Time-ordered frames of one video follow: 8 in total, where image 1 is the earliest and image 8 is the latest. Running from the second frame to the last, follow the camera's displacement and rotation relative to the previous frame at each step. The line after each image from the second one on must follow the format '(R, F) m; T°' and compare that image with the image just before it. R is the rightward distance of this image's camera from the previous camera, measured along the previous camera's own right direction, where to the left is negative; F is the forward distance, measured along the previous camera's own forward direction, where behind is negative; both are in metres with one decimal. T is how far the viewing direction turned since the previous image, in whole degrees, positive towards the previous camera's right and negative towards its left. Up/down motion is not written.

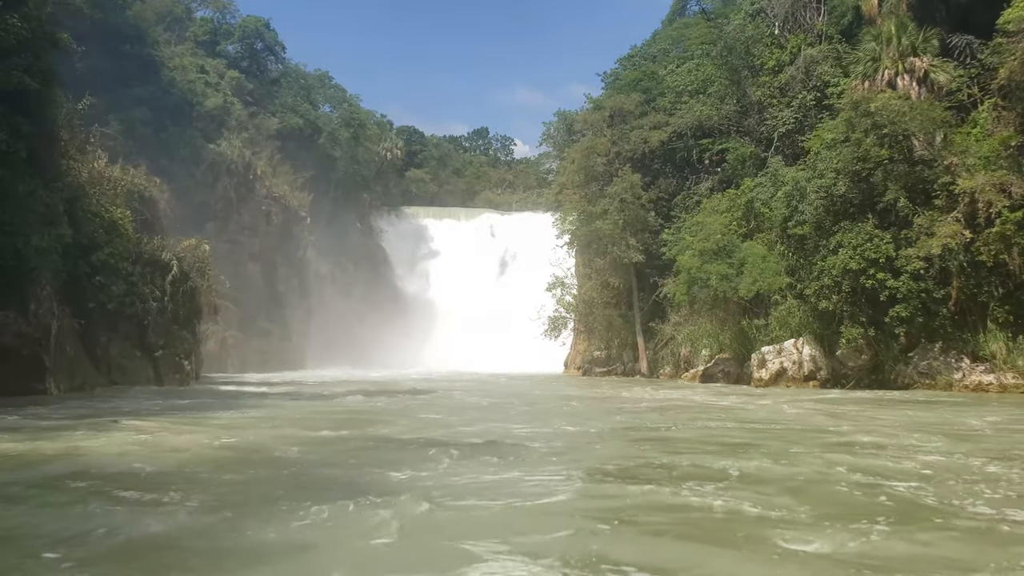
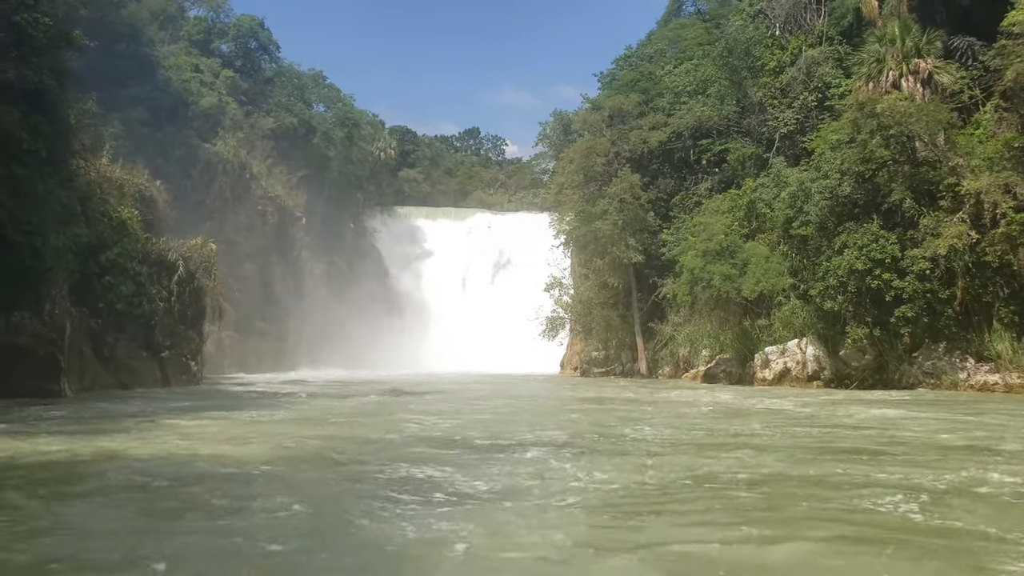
(-0.5, 0.0) m; +1°
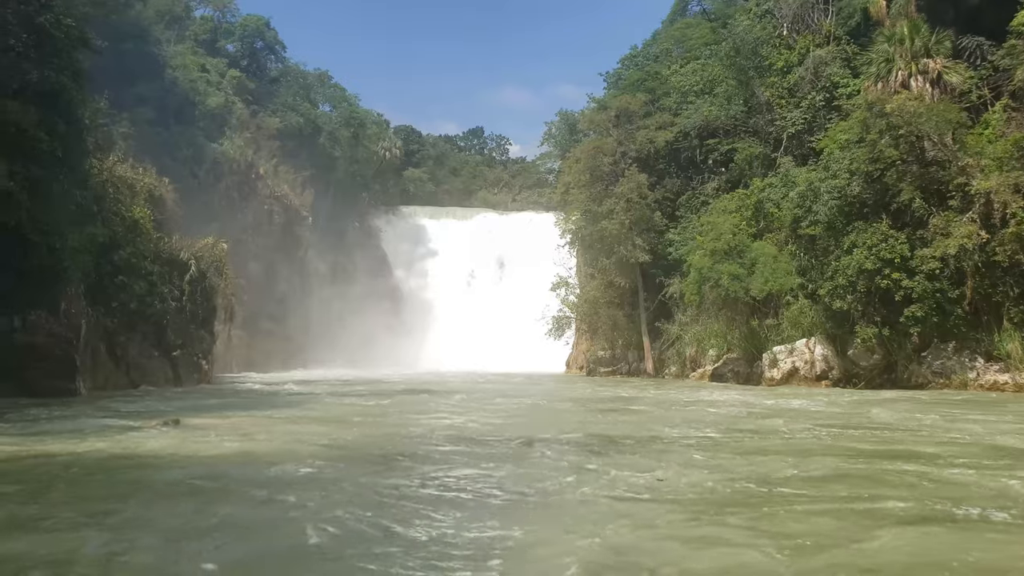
(-0.2, 0.0) m; 0°
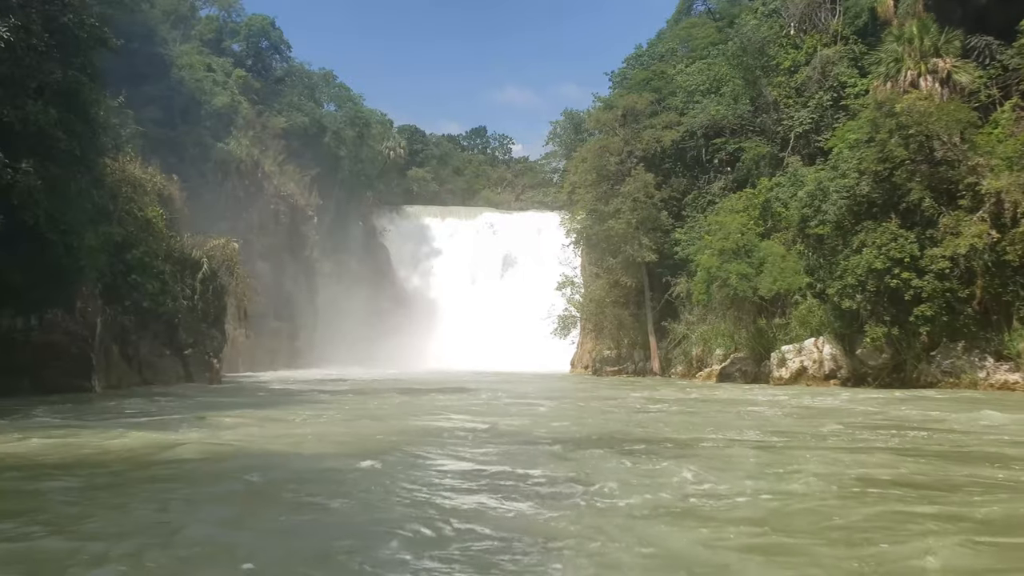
(-0.2, 0.0) m; 0°
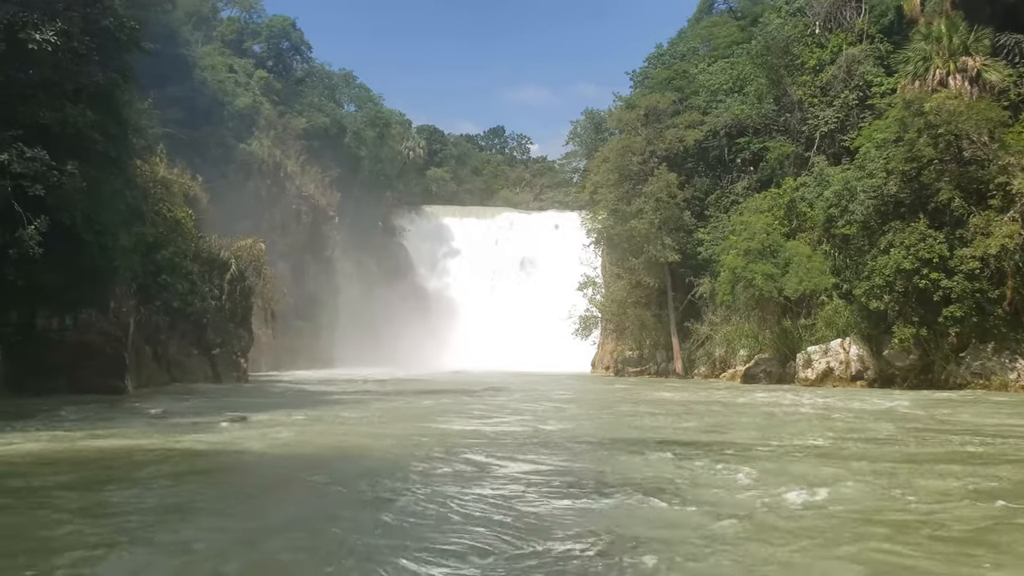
(-0.2, 0.0) m; -1°
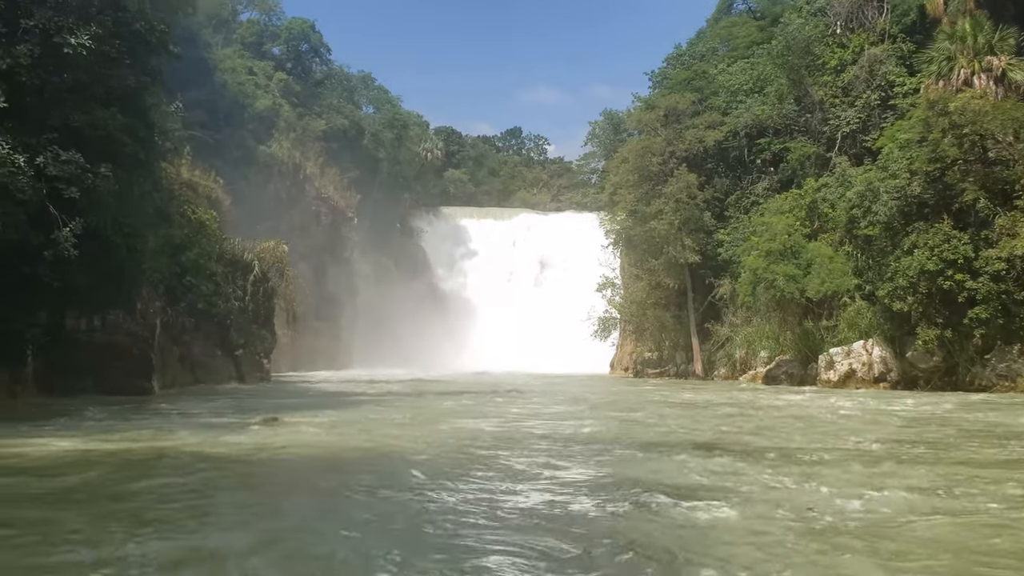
(-0.1, 0.0) m; -1°
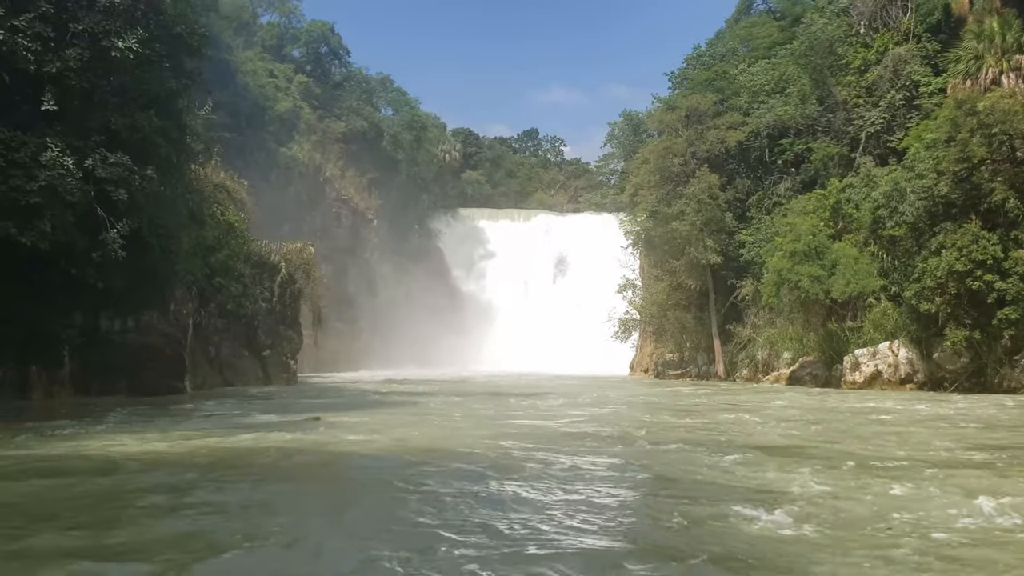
(-0.2, 0.0) m; -1°
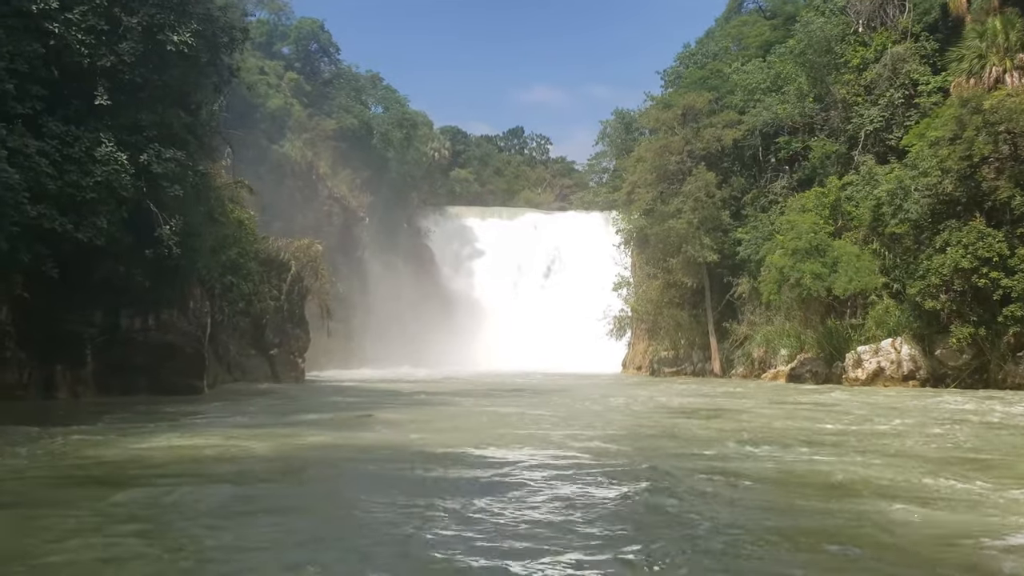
(-0.7, +0.1) m; +1°
